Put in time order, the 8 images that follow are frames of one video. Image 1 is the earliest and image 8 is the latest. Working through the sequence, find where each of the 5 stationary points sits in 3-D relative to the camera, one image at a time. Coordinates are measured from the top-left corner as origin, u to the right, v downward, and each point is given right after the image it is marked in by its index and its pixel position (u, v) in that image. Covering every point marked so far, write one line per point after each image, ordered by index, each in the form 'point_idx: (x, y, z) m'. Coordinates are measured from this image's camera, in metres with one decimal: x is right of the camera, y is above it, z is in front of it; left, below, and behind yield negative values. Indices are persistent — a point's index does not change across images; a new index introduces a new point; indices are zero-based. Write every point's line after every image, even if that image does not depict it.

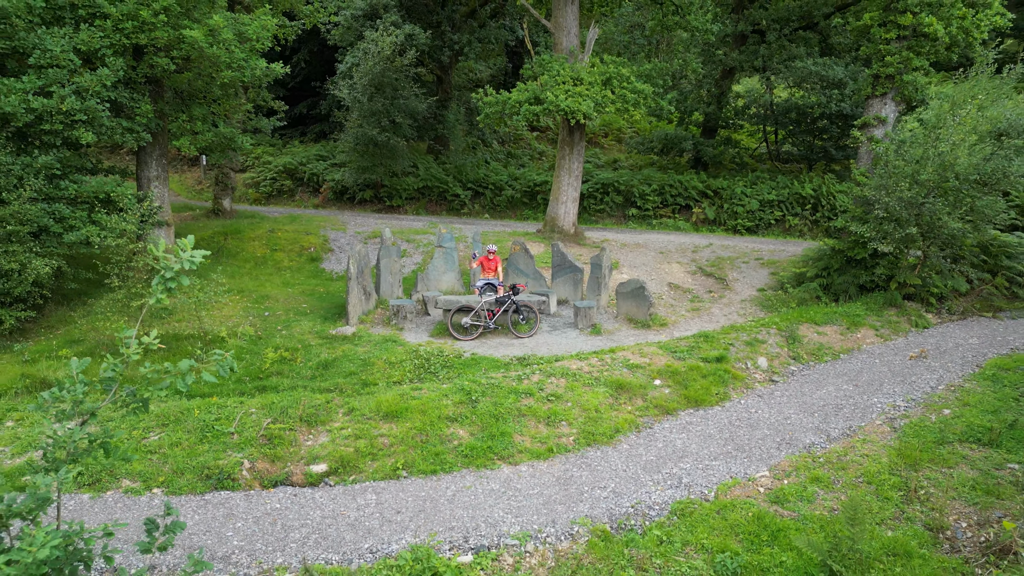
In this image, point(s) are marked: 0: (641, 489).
0: (+1.0, -1.5, +5.4) m
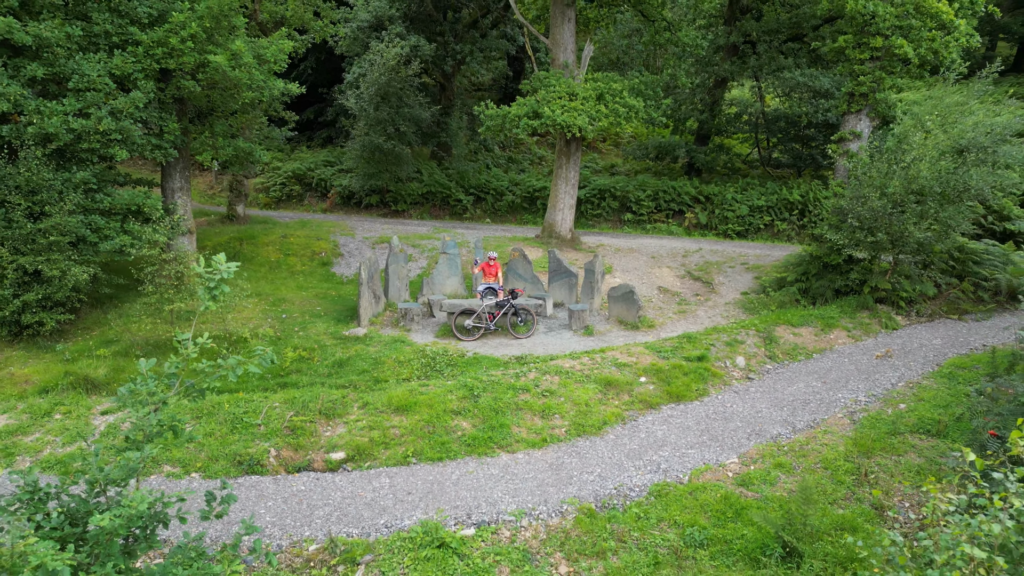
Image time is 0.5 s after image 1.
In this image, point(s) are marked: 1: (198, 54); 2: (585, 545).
0: (+1.0, -1.6, +6.1) m
1: (-4.0, +3.0, +9.0) m
2: (+0.5, -1.9, +5.1) m
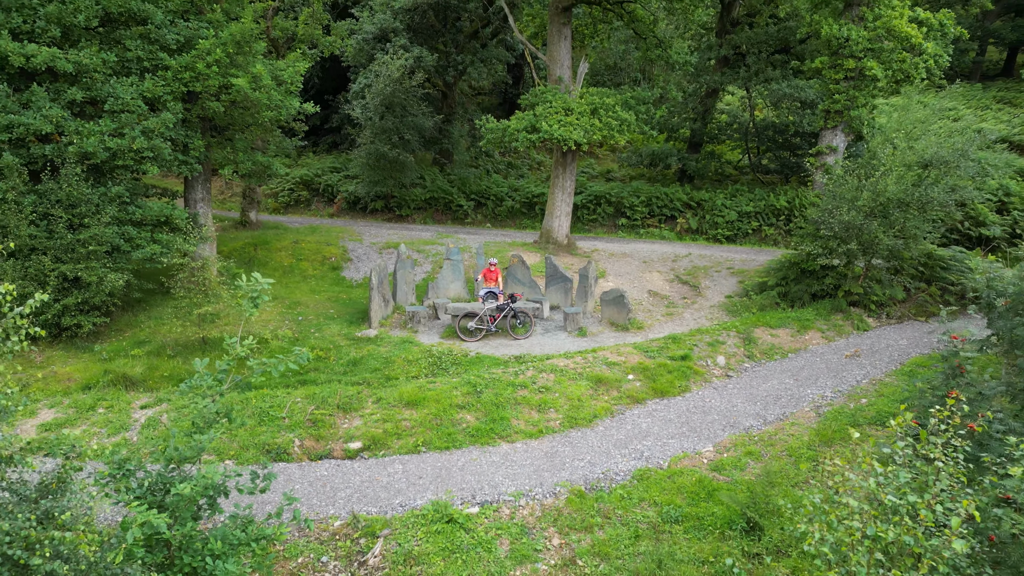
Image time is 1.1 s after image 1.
0: (+0.9, -1.7, +6.8) m
1: (-4.0, +2.9, +9.8) m
2: (+0.5, -1.9, +5.9) m
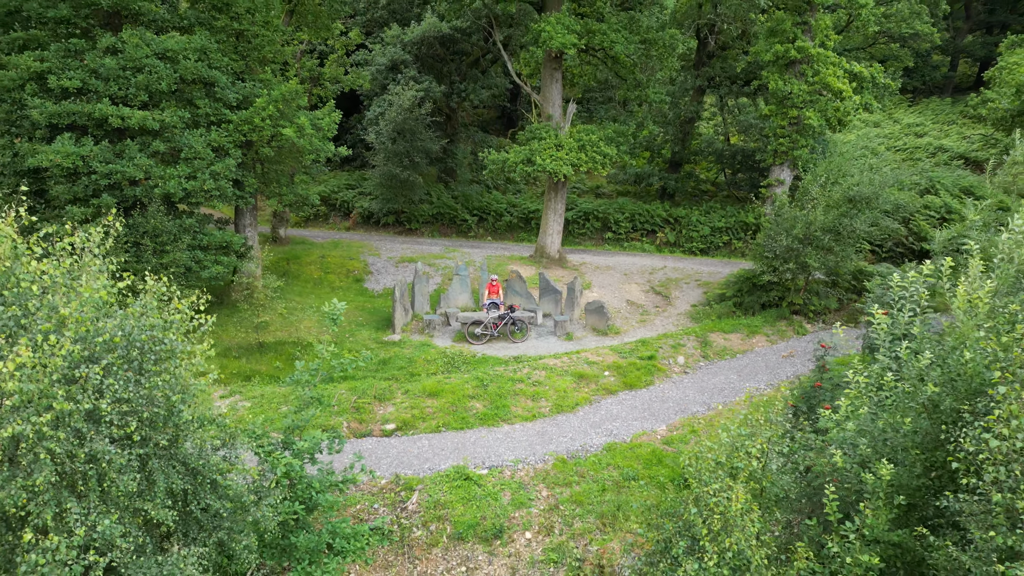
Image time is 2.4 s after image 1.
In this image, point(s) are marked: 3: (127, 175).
0: (+0.9, -1.9, +8.9) m
1: (-4.0, +2.7, +11.9) m
2: (+0.5, -2.2, +8.0) m
3: (-5.6, +1.7, +10.4) m
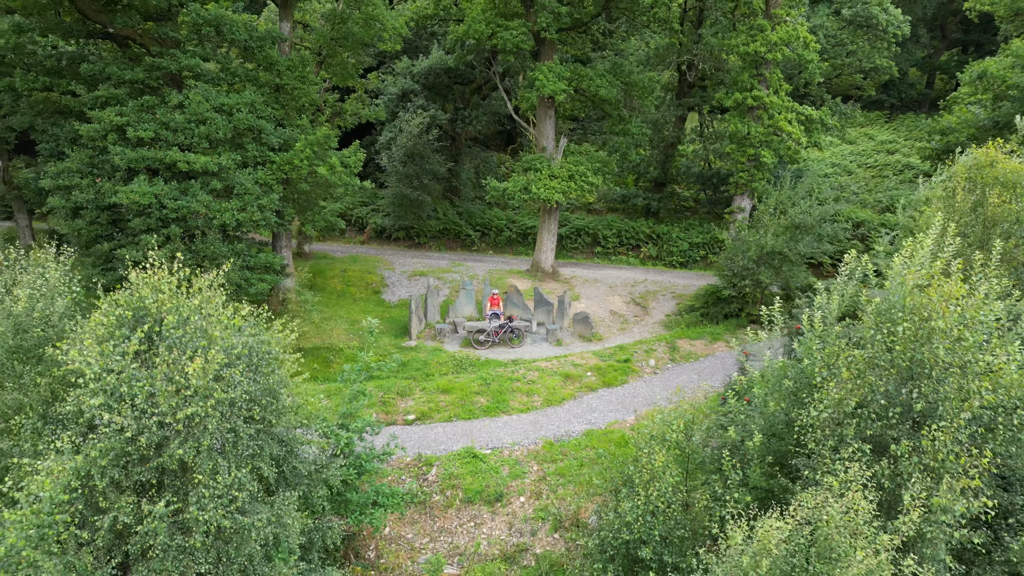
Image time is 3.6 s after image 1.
0: (+0.9, -2.1, +11.1) m
1: (-4.0, +2.4, +14.0) m
2: (+0.5, -2.4, +10.2) m
3: (-5.7, +1.4, +12.6) m
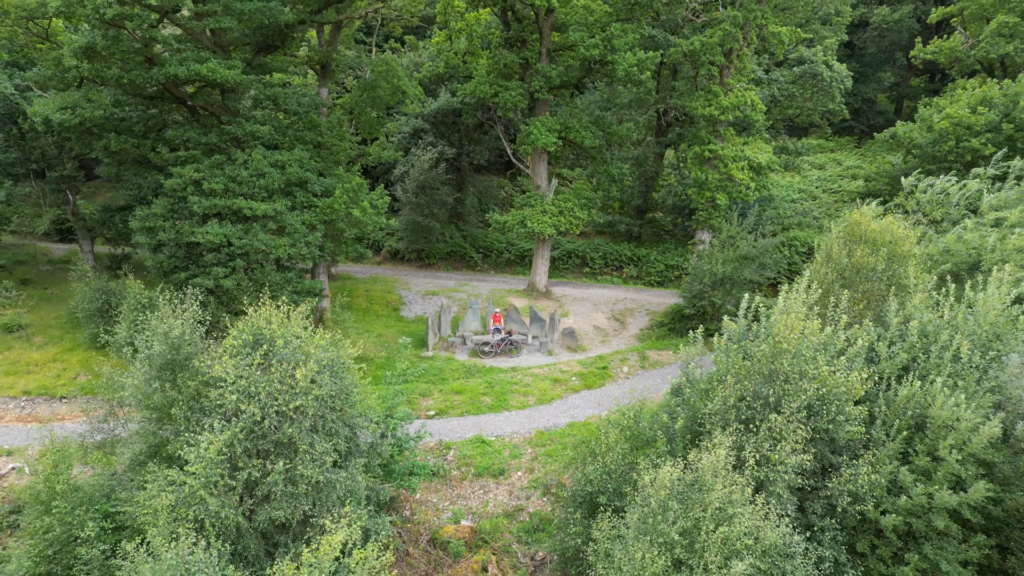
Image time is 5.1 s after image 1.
0: (+0.9, -2.6, +14.2) m
1: (-4.1, +1.9, +17.1) m
2: (+0.5, -2.9, +13.2) m
3: (-5.7, +0.9, +15.6) m
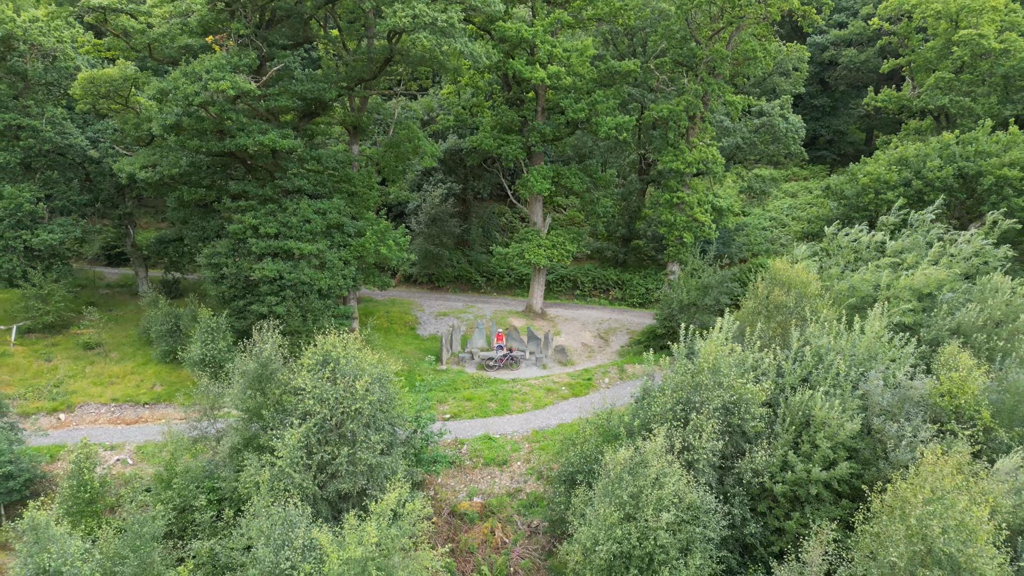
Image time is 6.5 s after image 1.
0: (+0.9, -3.3, +17.6) m
1: (-4.1, +1.2, +20.6) m
2: (+0.5, -3.5, +16.6) m
3: (-5.7, +0.2, +19.1) m
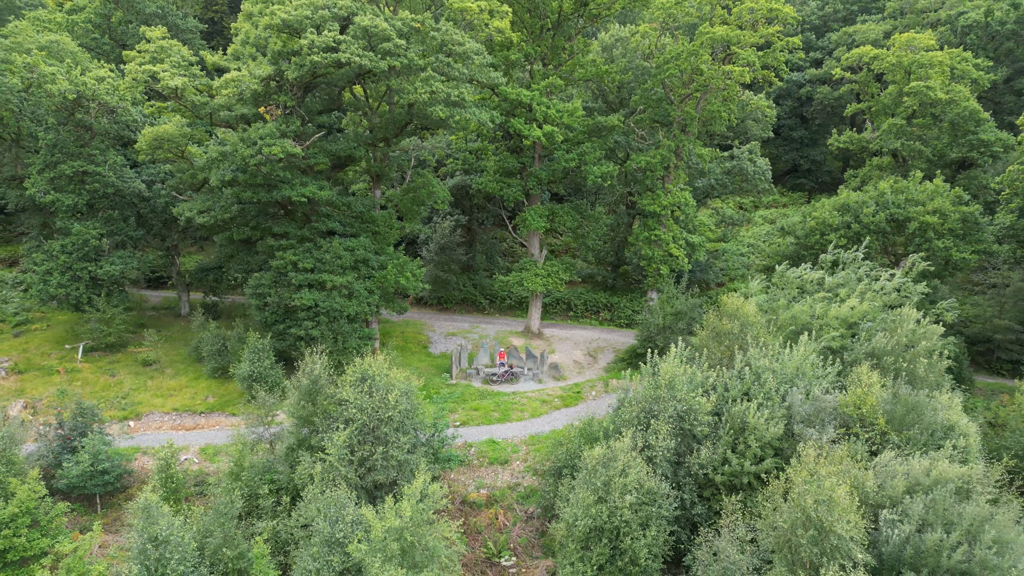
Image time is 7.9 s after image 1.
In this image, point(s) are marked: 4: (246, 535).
0: (+0.9, -4.1, +20.9) m
1: (-4.0, +0.3, +24.0) m
2: (+0.5, -4.4, +20.0) m
3: (-5.7, -0.6, +22.5) m
4: (-5.9, -5.5, +15.6) m
